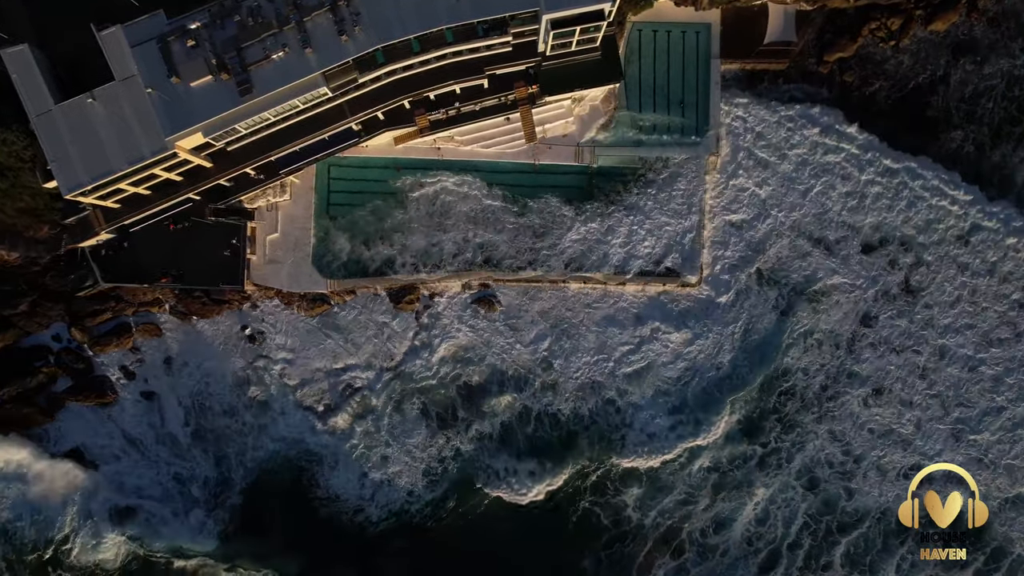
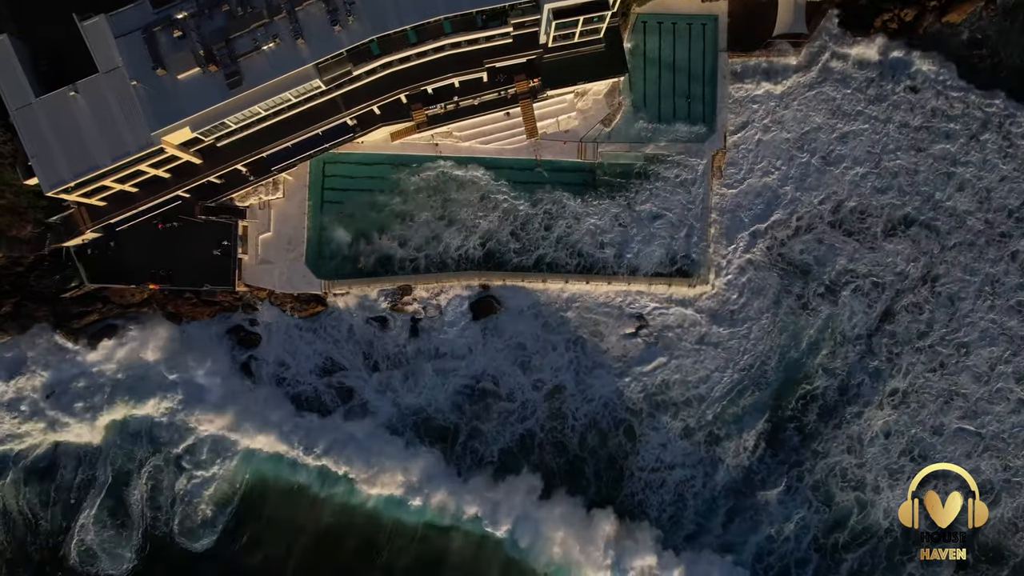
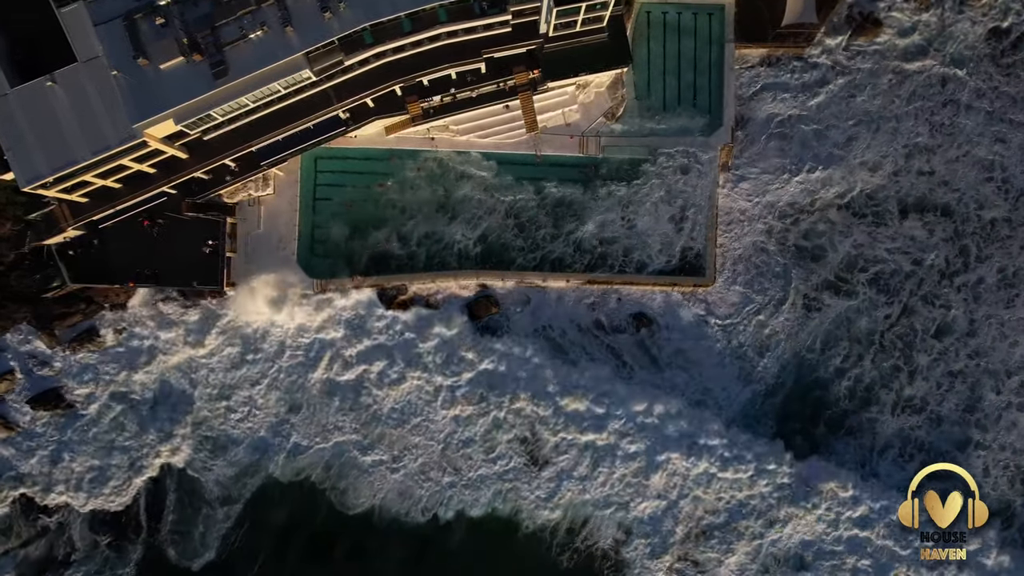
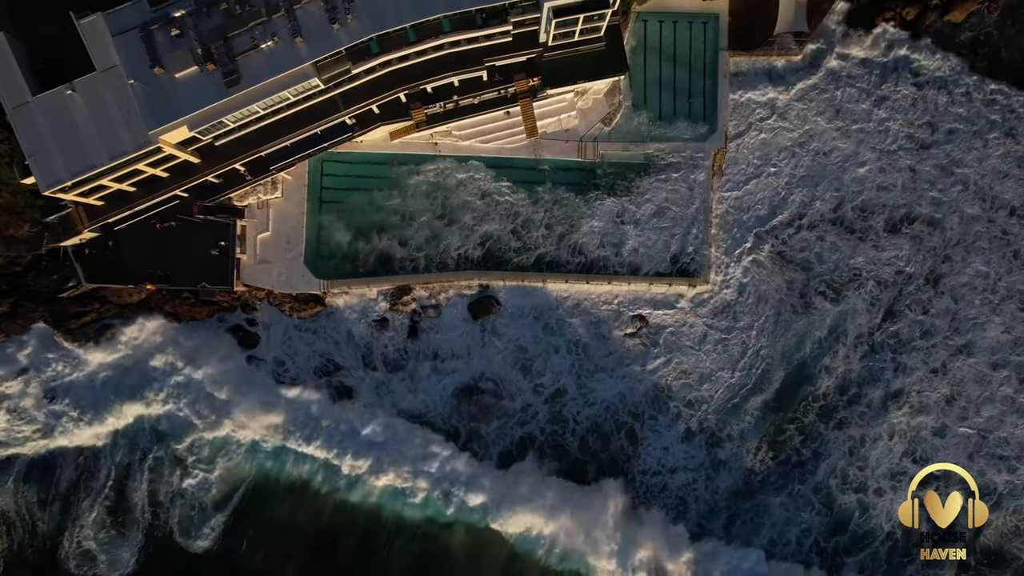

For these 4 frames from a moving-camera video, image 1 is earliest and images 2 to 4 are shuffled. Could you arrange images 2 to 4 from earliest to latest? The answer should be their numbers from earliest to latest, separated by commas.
2, 4, 3
